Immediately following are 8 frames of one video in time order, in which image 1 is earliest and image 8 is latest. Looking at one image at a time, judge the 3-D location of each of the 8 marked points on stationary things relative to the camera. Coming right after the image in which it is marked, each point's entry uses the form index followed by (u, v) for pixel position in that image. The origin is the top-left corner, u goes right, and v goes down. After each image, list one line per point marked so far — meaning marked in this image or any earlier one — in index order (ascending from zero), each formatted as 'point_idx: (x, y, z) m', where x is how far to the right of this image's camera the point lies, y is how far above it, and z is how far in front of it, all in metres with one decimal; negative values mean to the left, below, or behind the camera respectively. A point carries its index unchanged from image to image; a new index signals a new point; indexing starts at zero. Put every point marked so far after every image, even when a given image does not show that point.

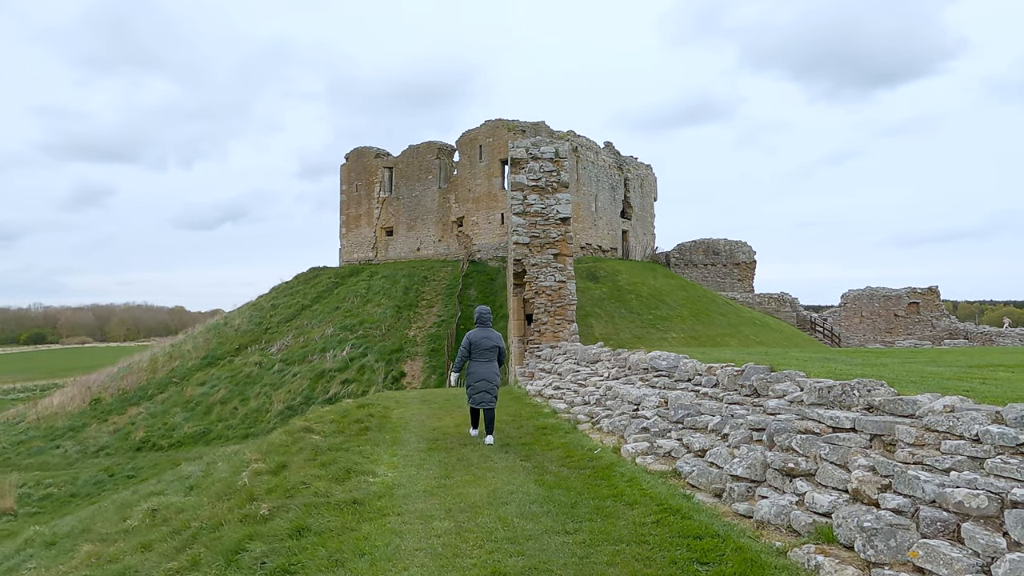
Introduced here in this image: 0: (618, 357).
0: (+1.7, -1.2, +11.1) m
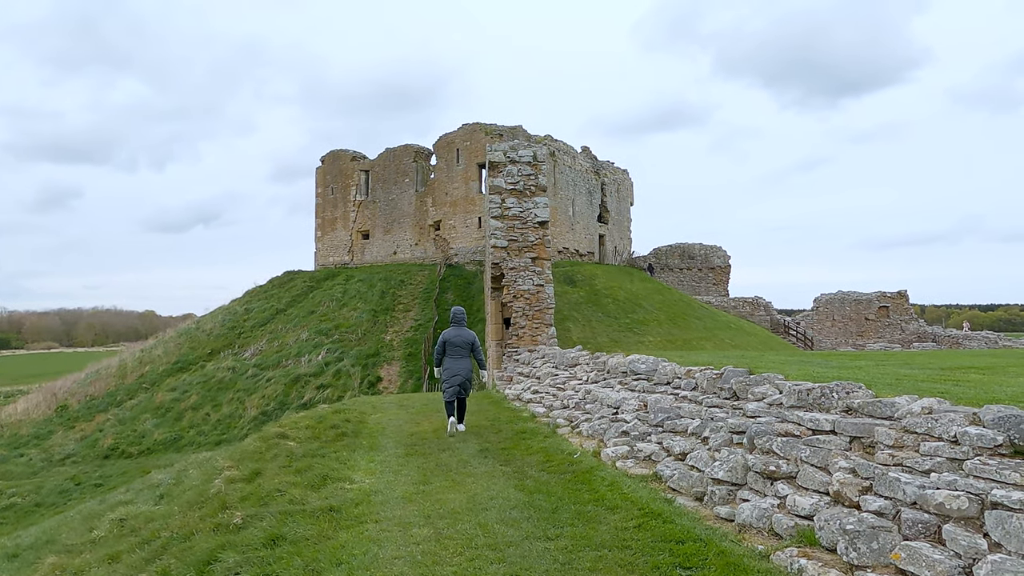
0: (+1.4, -1.2, +11.0) m
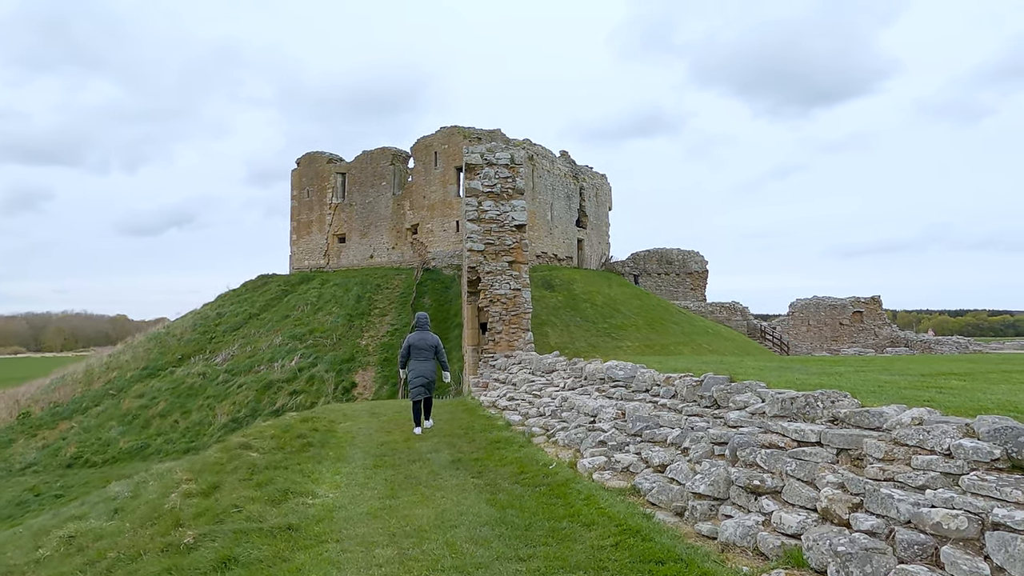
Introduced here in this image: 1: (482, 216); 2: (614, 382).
0: (+1.0, -1.3, +10.8) m
1: (-0.8, +1.9, +17.2) m
2: (+1.4, -1.3, +8.9) m
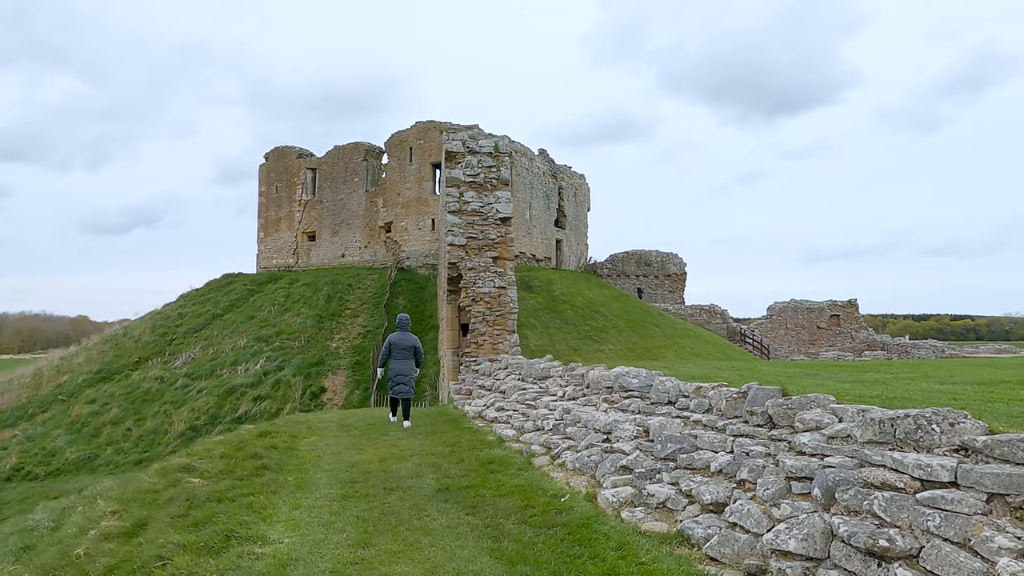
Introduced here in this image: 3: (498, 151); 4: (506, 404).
0: (+0.9, -1.2, +9.5) m
1: (-1.1, +1.9, +15.8) m
2: (+1.3, -1.2, +7.6) m
3: (-0.3, +3.4, +16.3) m
4: (-0.1, -1.8, +10.2) m
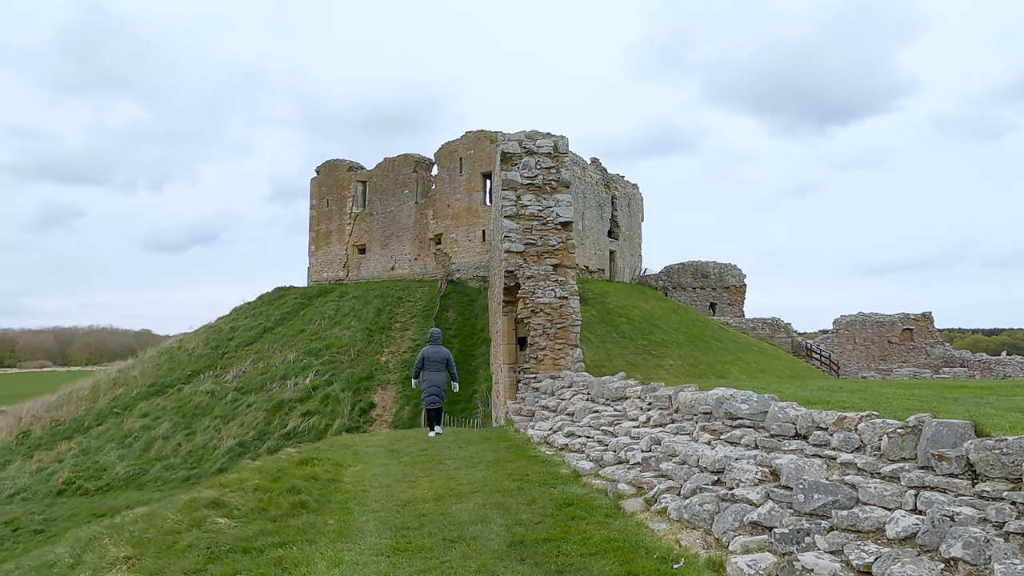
0: (+1.8, -1.3, +8.1) m
1: (+0.2, +1.7, +14.6) m
2: (+2.1, -1.2, +6.3) m
3: (+1.0, +3.1, +15.1) m
4: (+0.9, -1.9, +8.9) m
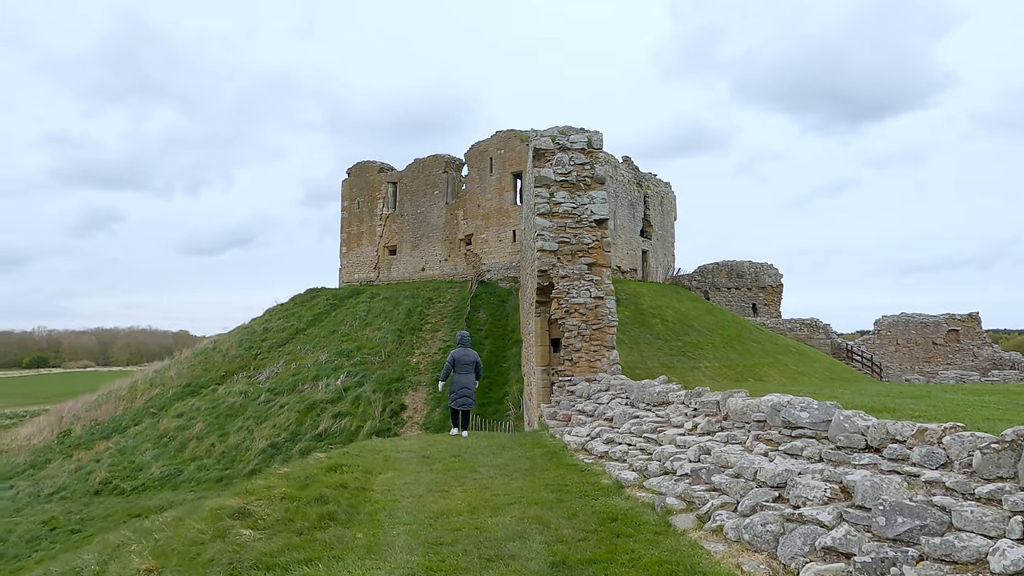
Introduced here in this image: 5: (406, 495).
0: (+2.2, -1.3, +7.6) m
1: (+0.9, +1.7, +14.2) m
2: (+2.4, -1.2, +5.8) m
3: (+1.8, +3.1, +14.7) m
4: (+1.3, -1.9, +8.4) m
5: (-1.1, -2.1, +6.8) m
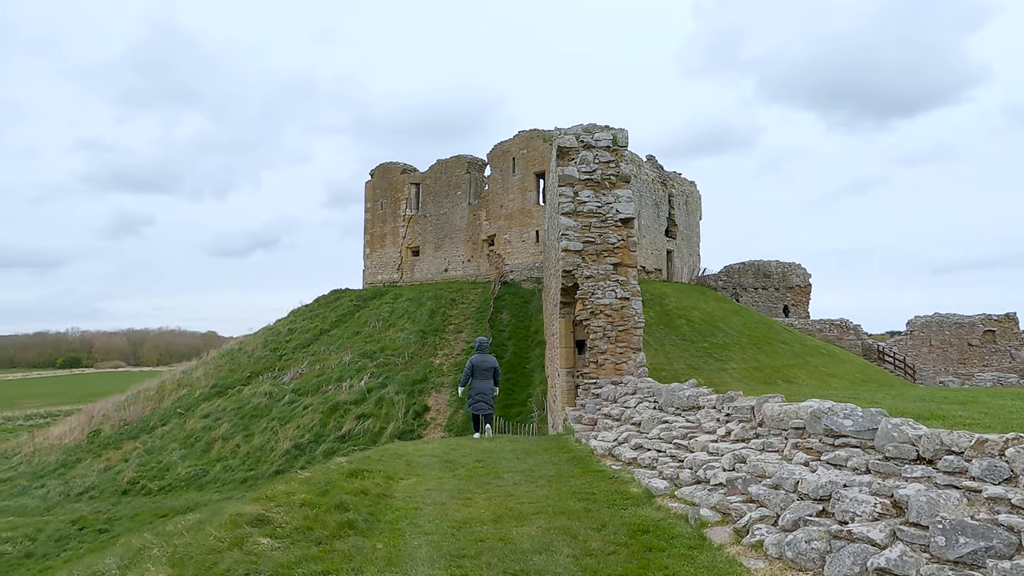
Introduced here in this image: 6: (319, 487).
0: (+2.5, -1.3, +7.3) m
1: (+1.4, +1.7, +13.9) m
2: (+2.6, -1.2, +5.4) m
3: (+2.3, +3.1, +14.4) m
4: (+1.6, -1.9, +8.2) m
5: (-0.8, -2.1, +6.6) m
6: (-2.1, -2.1, +7.1) m
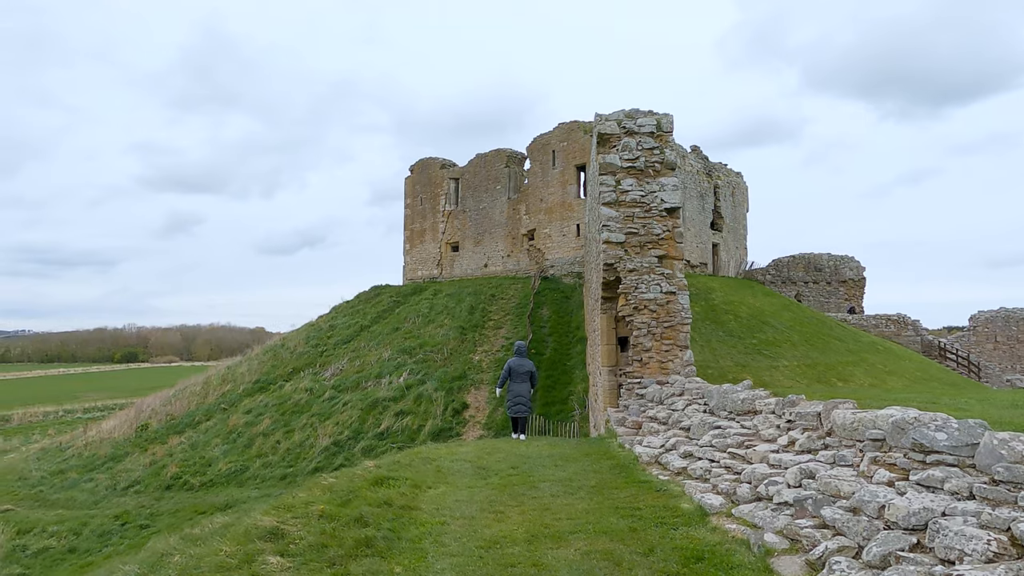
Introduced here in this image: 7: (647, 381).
0: (+2.8, -1.2, +6.5) m
1: (+2.2, +1.8, +13.2) m
2: (+2.9, -1.2, +4.6) m
3: (+3.1, +3.2, +13.5) m
4: (+2.1, -1.8, +7.4) m
5: (-0.5, -2.1, +6.0) m
6: (-1.7, -2.1, +6.6) m
7: (+2.5, -1.7, +12.5) m
